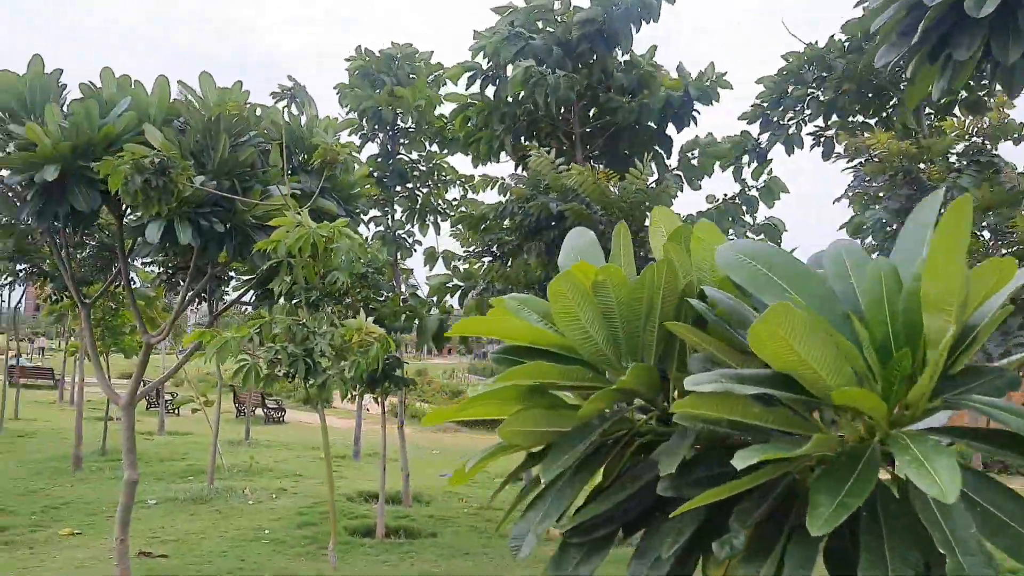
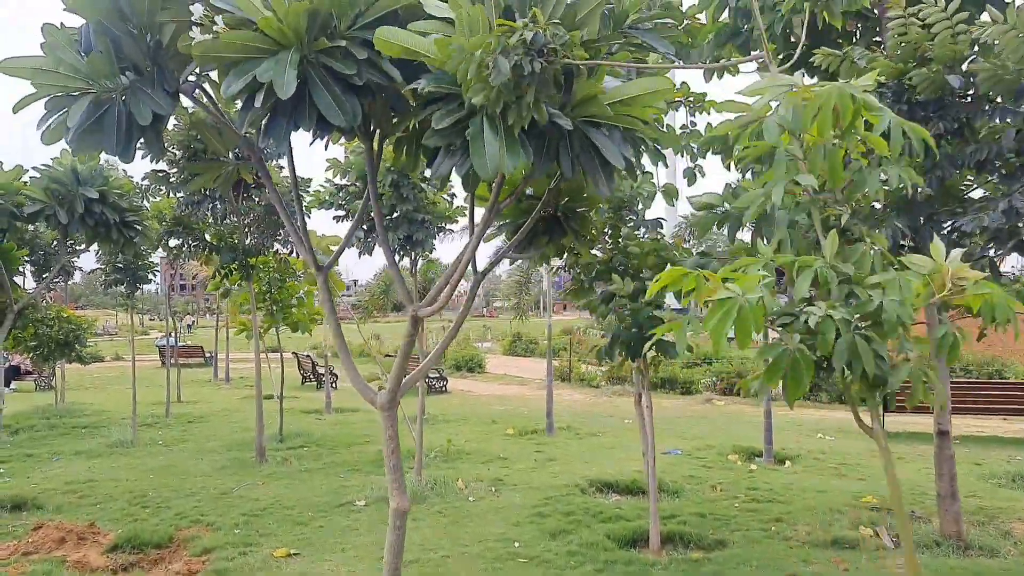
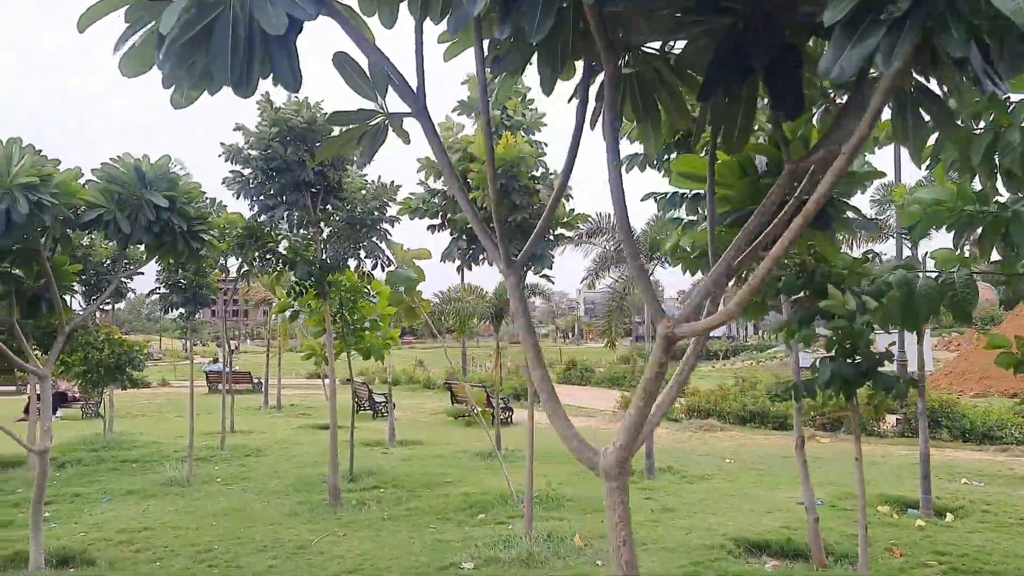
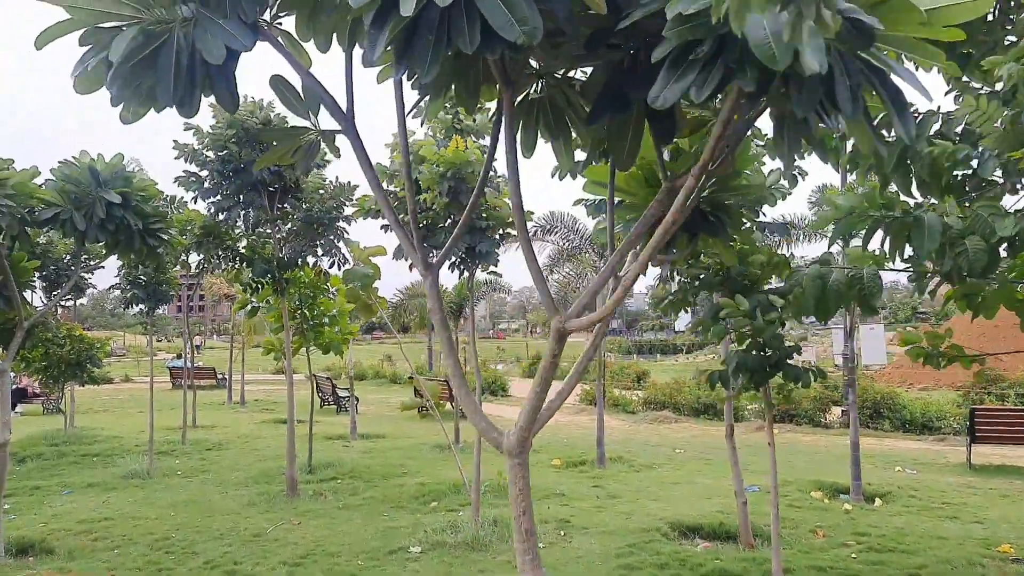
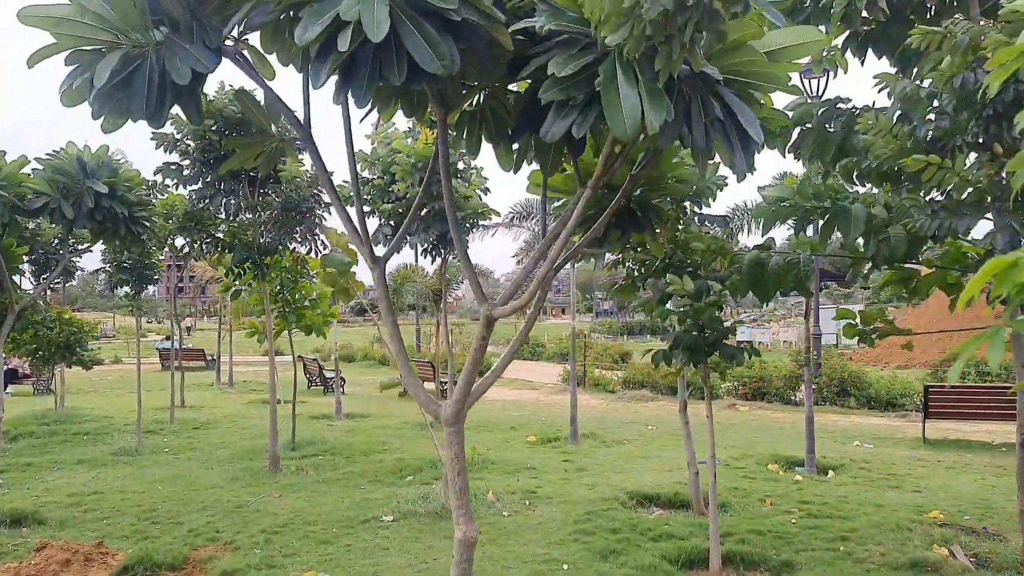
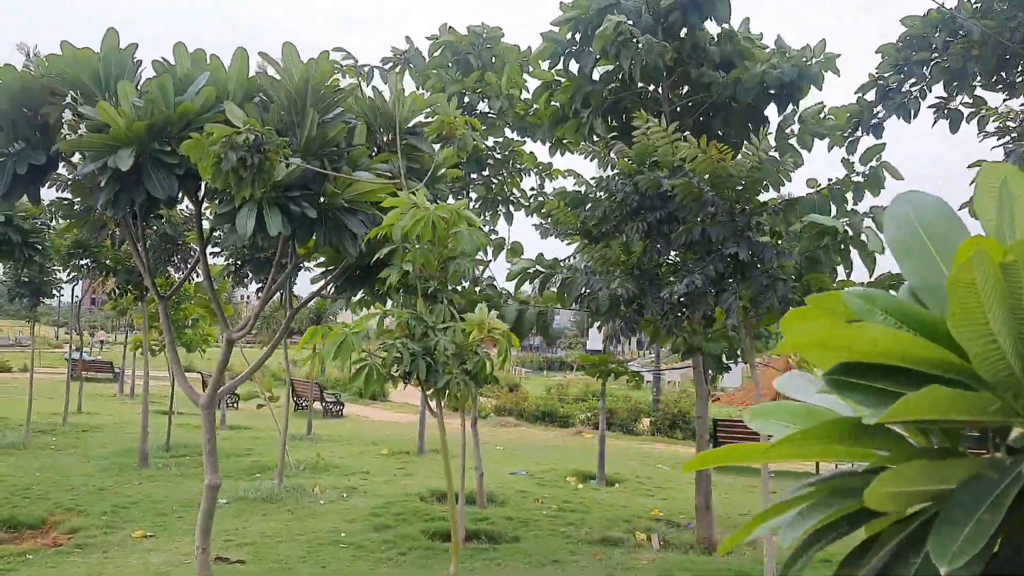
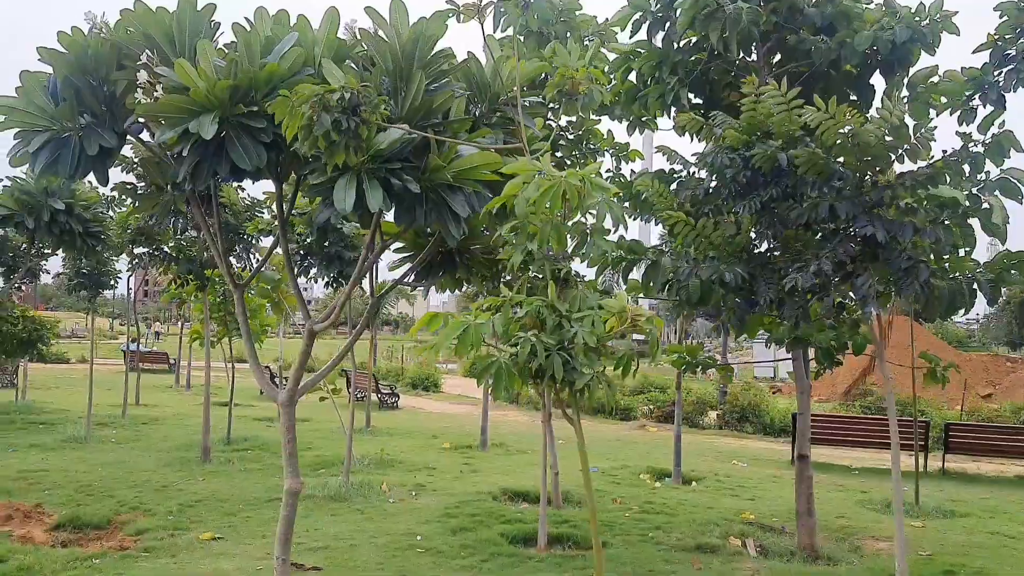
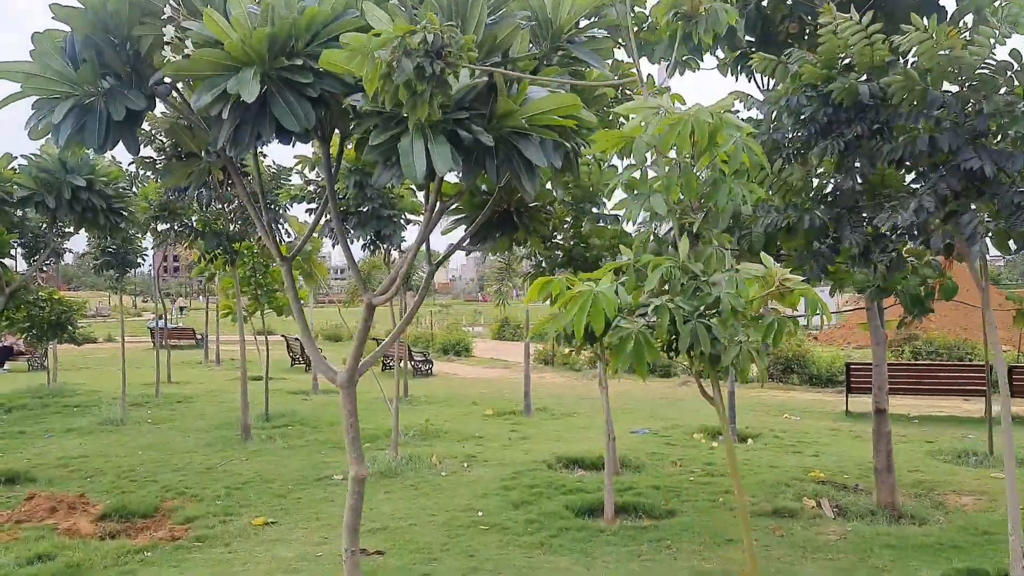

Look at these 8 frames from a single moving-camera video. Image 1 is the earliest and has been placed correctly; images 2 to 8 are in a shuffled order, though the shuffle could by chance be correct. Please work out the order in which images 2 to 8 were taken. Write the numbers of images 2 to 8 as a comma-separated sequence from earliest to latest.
6, 7, 8, 2, 5, 4, 3
